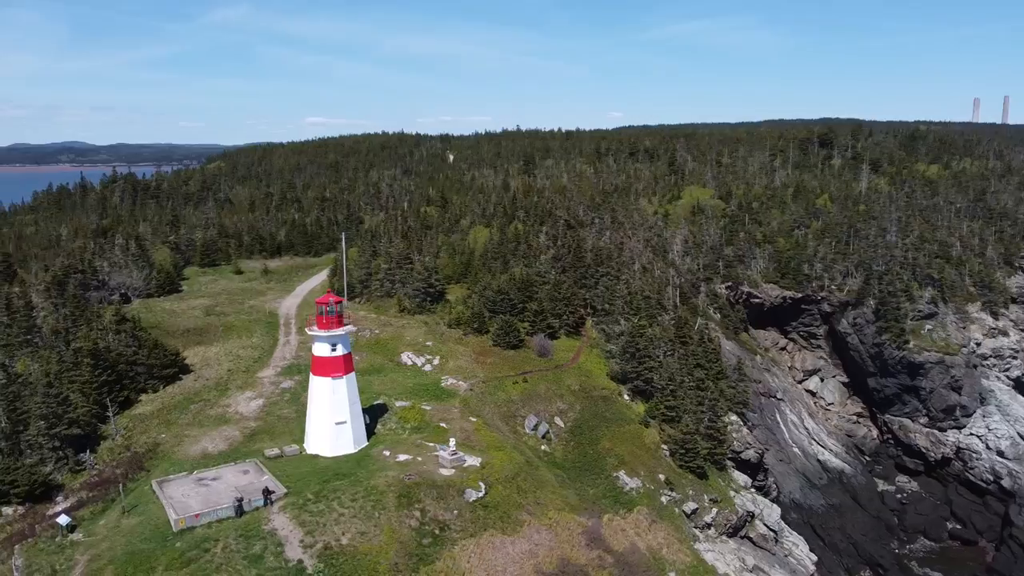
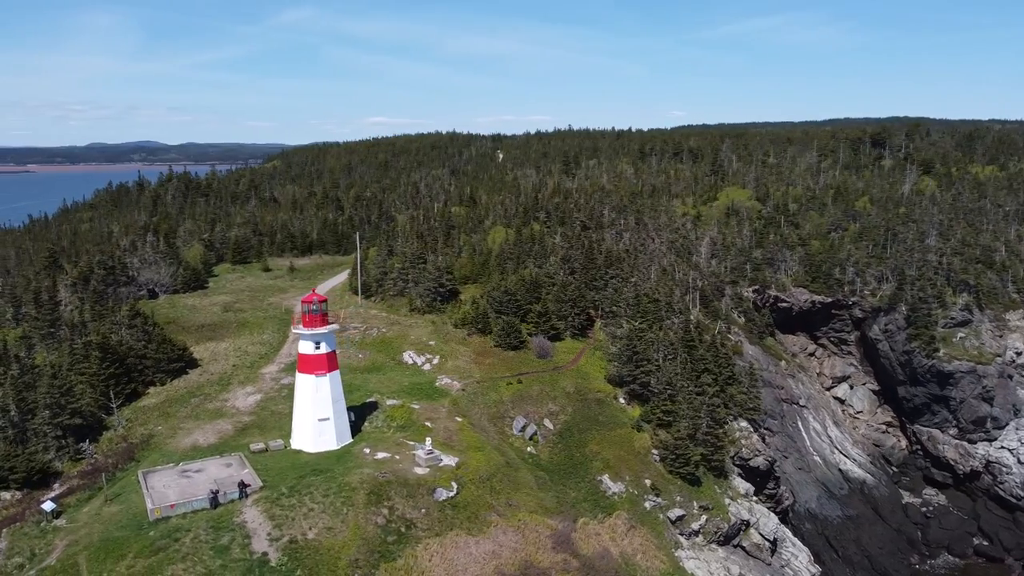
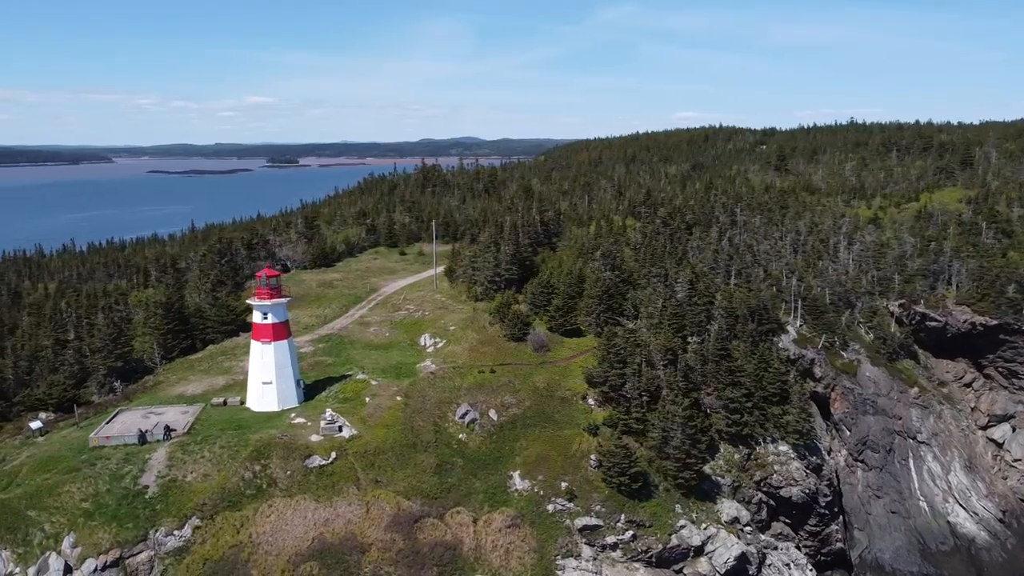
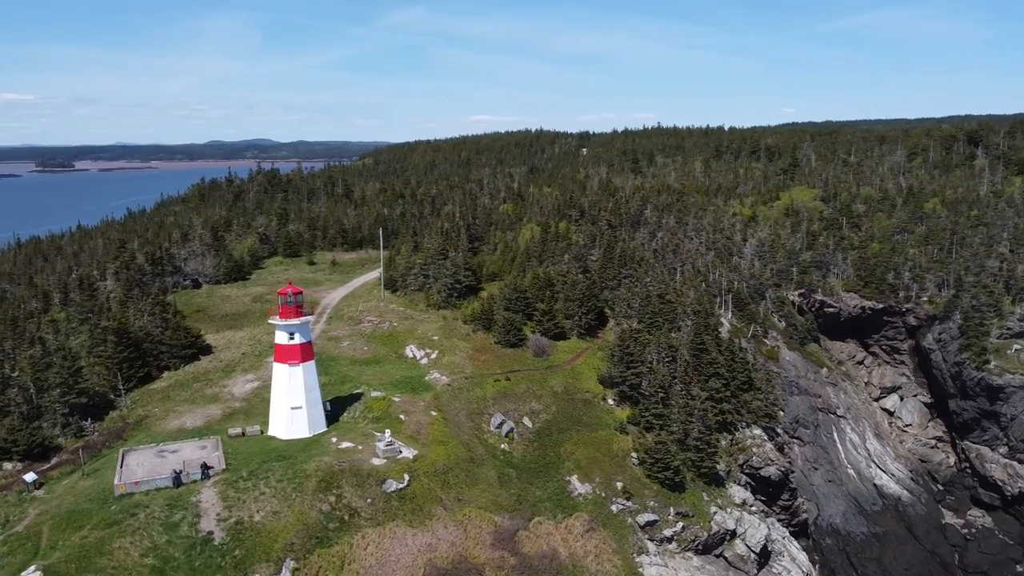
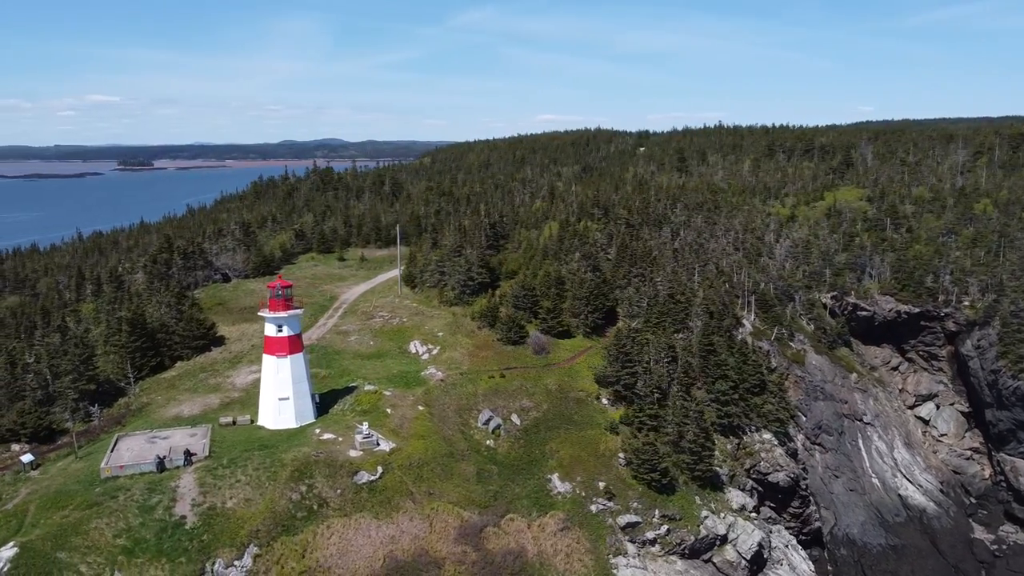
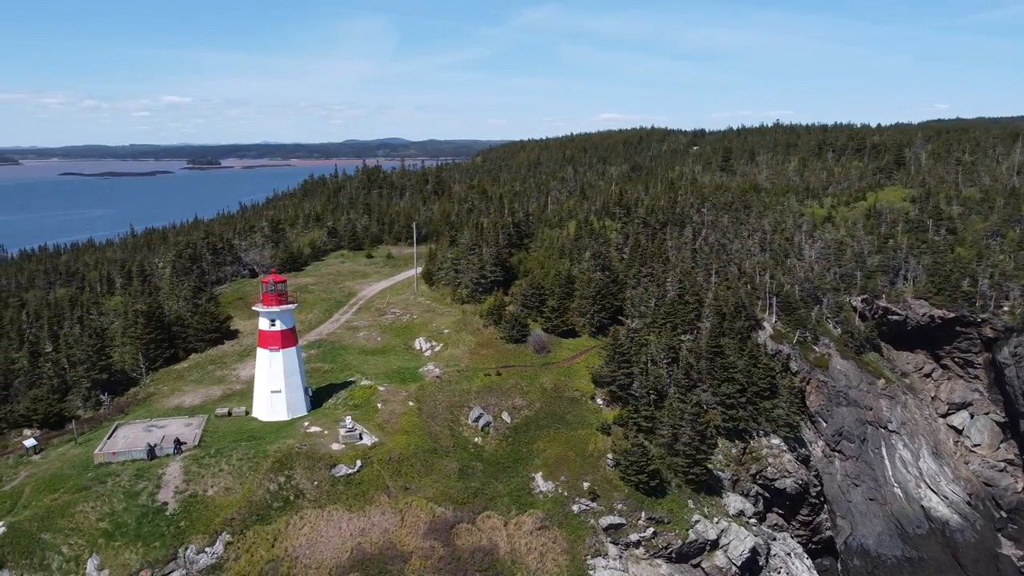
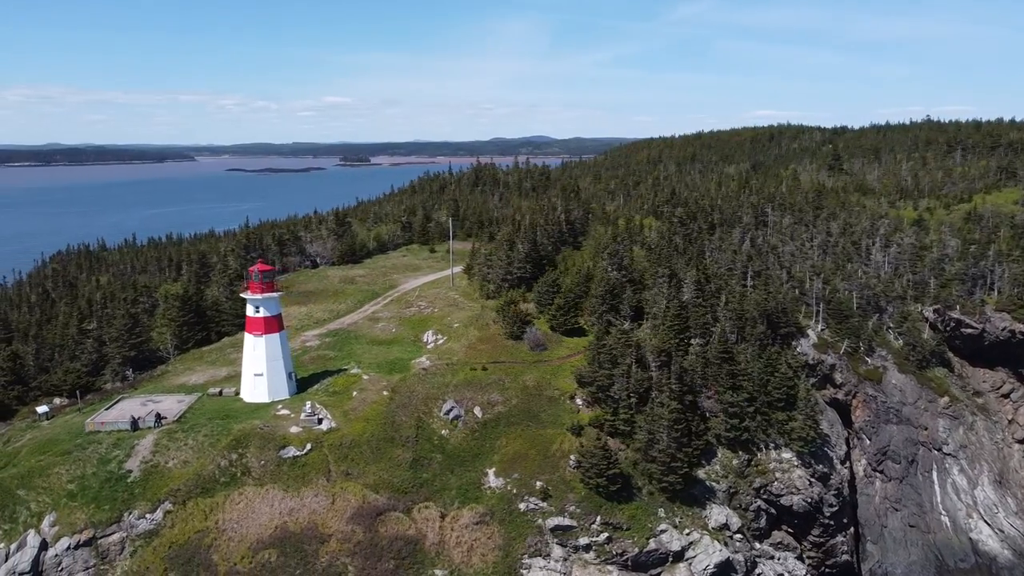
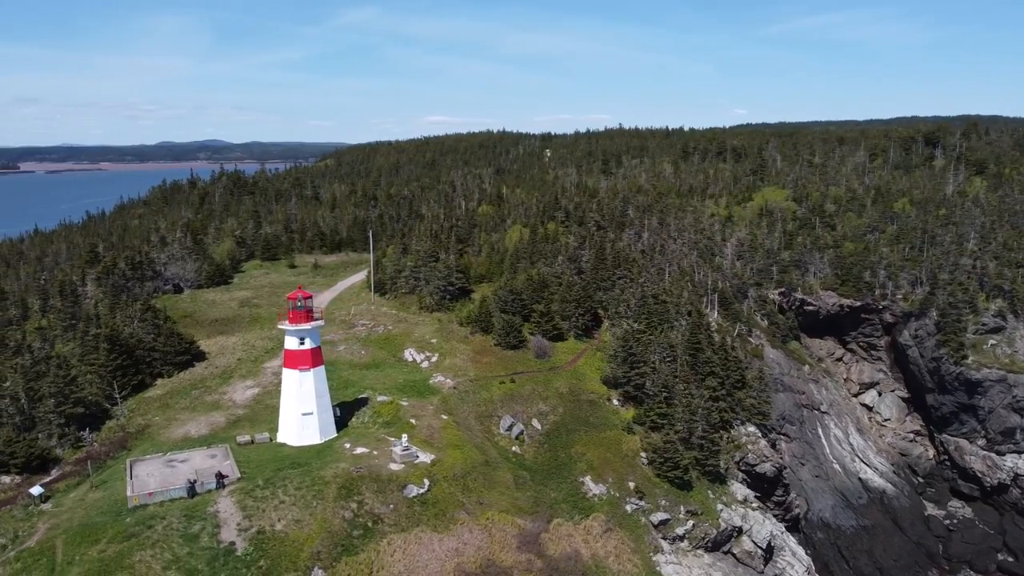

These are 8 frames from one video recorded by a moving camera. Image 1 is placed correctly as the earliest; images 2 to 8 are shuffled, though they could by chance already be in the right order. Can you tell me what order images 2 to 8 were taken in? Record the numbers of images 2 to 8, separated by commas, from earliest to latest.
2, 8, 4, 5, 6, 3, 7
